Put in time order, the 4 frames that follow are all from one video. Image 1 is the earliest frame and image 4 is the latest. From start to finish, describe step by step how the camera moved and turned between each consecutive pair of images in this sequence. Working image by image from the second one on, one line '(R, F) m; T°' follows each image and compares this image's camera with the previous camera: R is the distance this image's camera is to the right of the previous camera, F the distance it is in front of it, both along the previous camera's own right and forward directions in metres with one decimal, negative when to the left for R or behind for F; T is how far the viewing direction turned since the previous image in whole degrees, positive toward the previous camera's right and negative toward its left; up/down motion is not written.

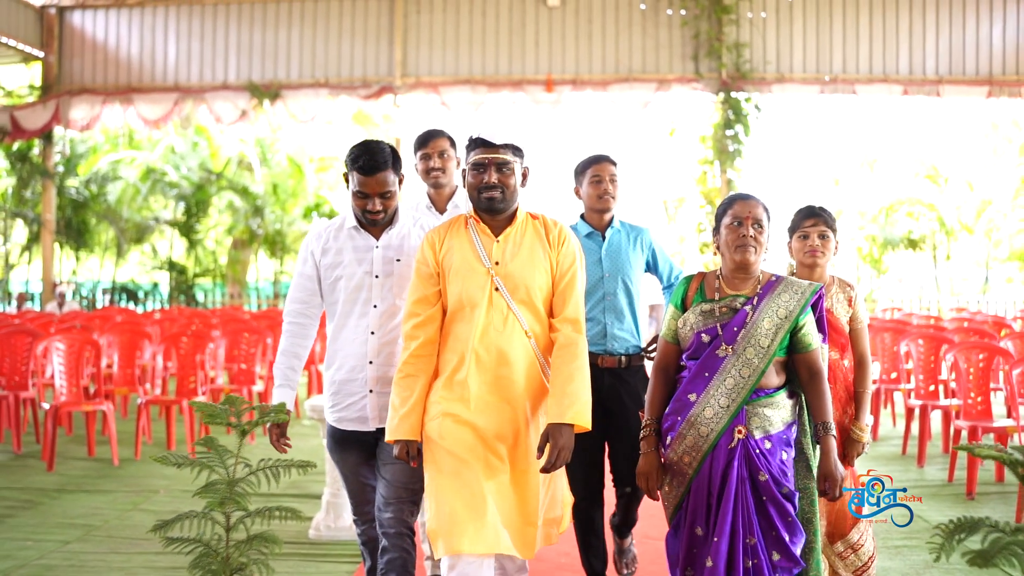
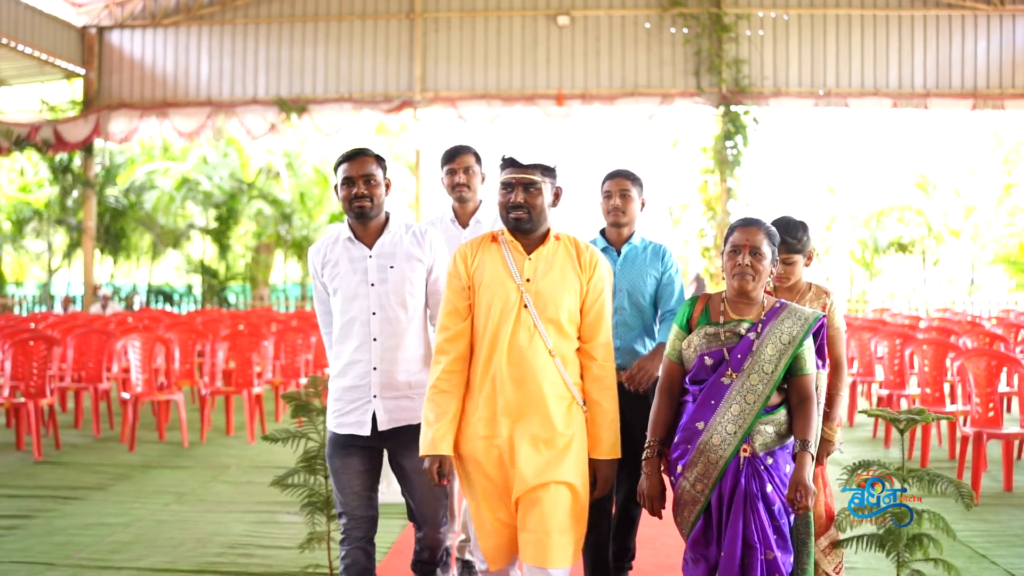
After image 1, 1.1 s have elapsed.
(-0.1, -0.8) m; -1°
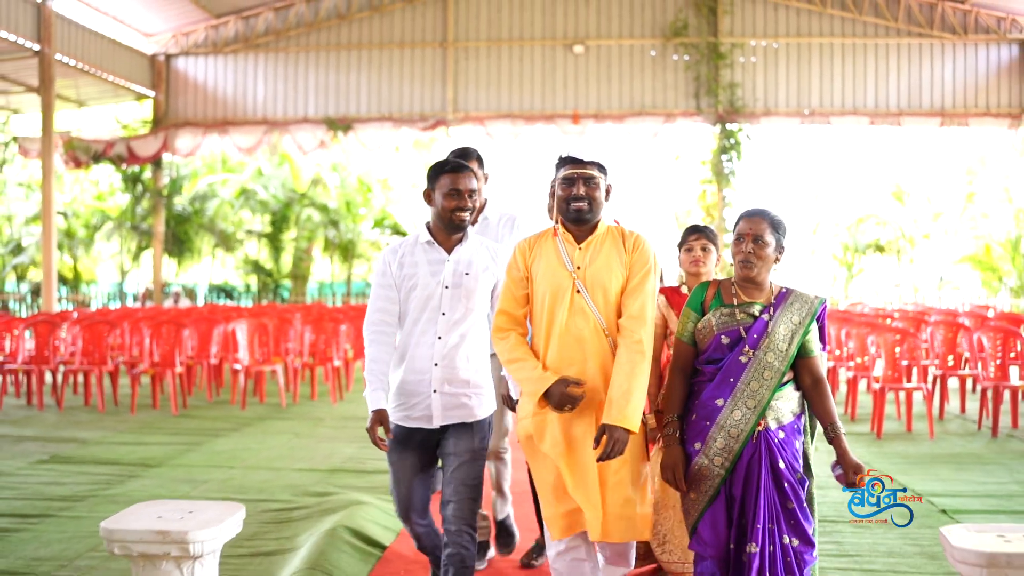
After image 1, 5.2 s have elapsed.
(-0.1, -1.8) m; -1°
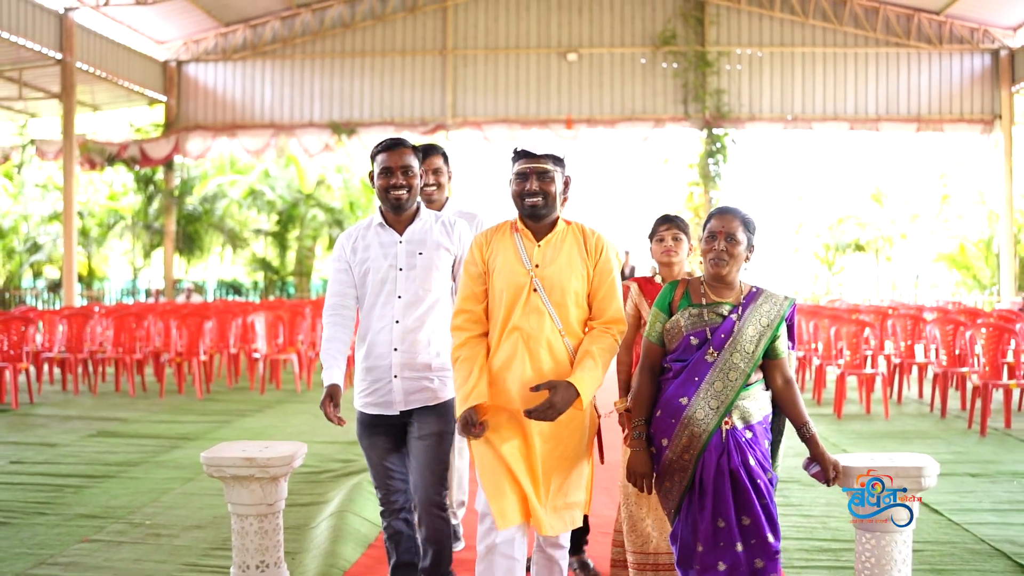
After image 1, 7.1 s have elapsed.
(0.0, -0.7) m; 0°
